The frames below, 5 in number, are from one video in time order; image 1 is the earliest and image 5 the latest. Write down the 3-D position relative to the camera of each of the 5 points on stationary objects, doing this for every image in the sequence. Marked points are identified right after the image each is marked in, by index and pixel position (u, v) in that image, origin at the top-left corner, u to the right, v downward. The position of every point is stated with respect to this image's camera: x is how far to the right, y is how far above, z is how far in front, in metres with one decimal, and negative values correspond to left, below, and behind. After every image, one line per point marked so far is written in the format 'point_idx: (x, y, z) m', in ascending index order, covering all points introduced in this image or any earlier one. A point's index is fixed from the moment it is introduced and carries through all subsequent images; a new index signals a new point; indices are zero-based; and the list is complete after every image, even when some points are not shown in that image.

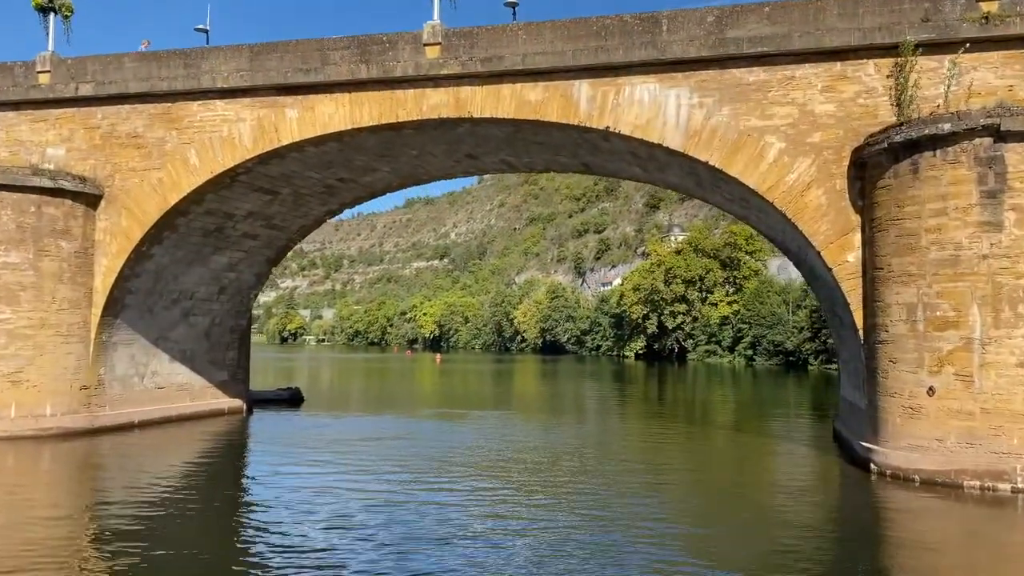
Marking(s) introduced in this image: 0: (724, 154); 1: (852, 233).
0: (+2.5, +1.6, +9.9) m
1: (+3.8, +0.6, +9.6) m
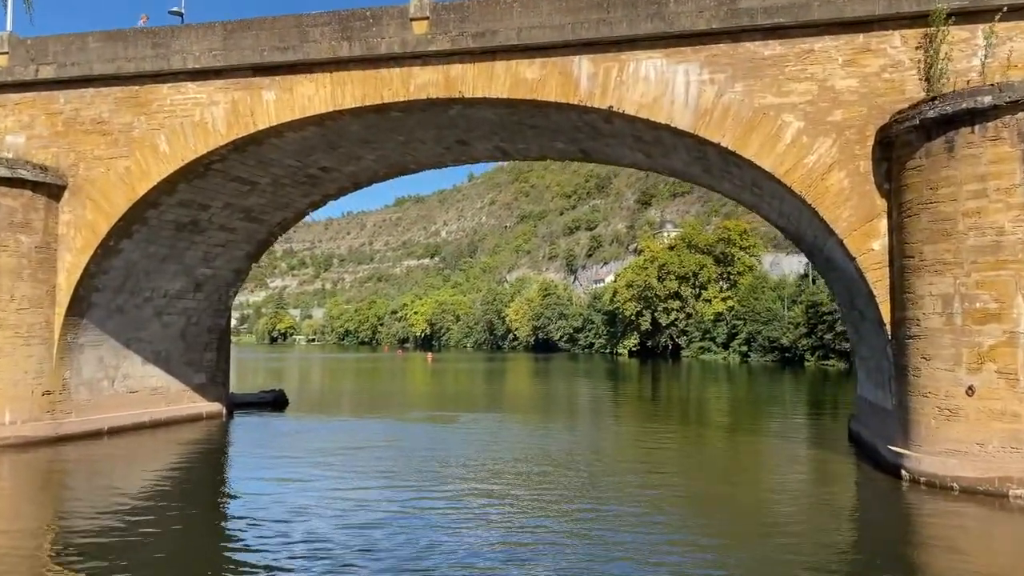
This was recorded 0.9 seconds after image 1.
0: (+2.4, +1.6, +9.1) m
1: (+3.8, +0.7, +8.8) m
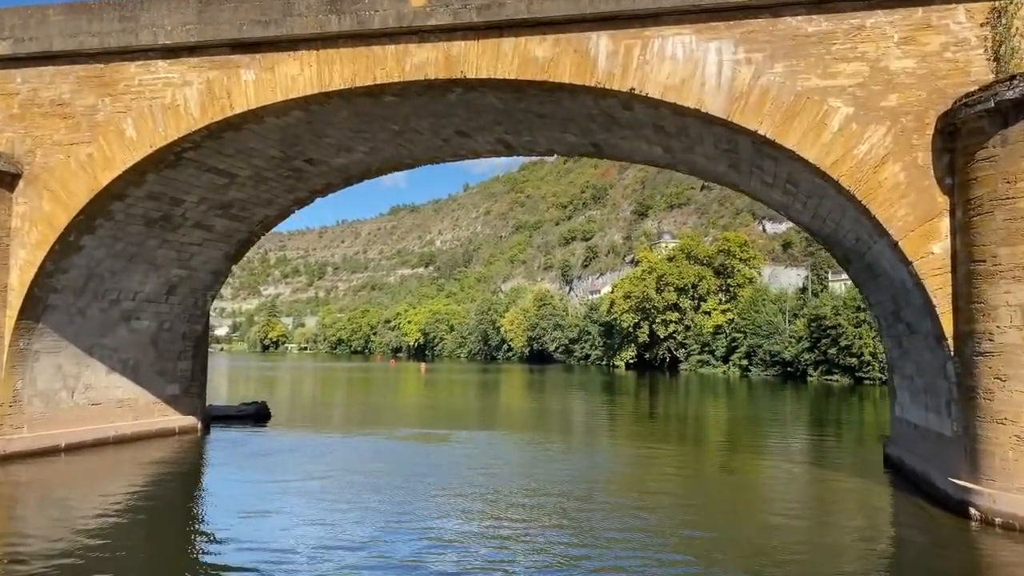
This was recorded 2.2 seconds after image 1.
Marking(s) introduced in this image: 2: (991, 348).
0: (+2.5, +1.6, +8.0) m
1: (+3.8, +0.6, +7.7) m
2: (+4.0, -0.5, +7.1) m
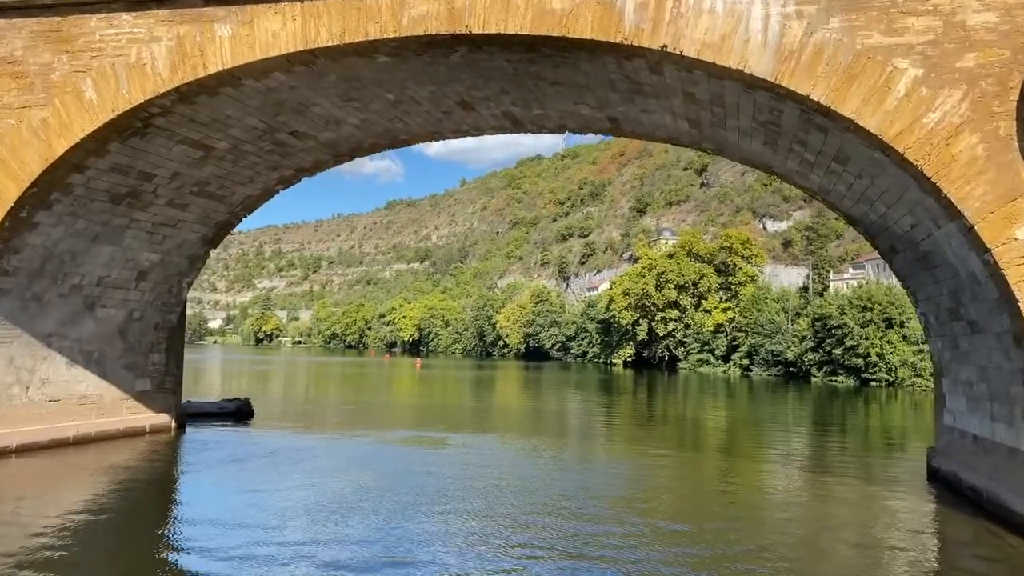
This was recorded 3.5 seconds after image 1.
0: (+2.6, +1.7, +6.9) m
1: (+3.9, +0.7, +6.6) m
2: (+4.1, -0.4, +6.0) m
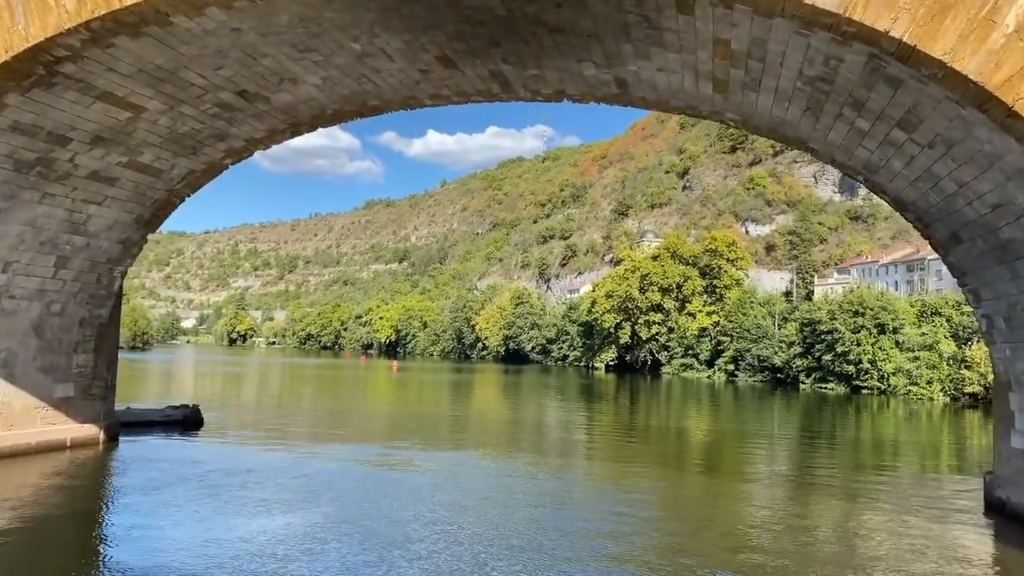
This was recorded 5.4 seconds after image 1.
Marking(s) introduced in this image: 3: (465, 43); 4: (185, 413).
0: (+2.6, +1.7, +5.4) m
1: (+3.9, +0.7, +5.1) m
2: (+4.0, -0.4, +4.5) m
3: (-0.4, +2.3, +7.9) m
4: (-5.8, -2.2, +15.3) m
